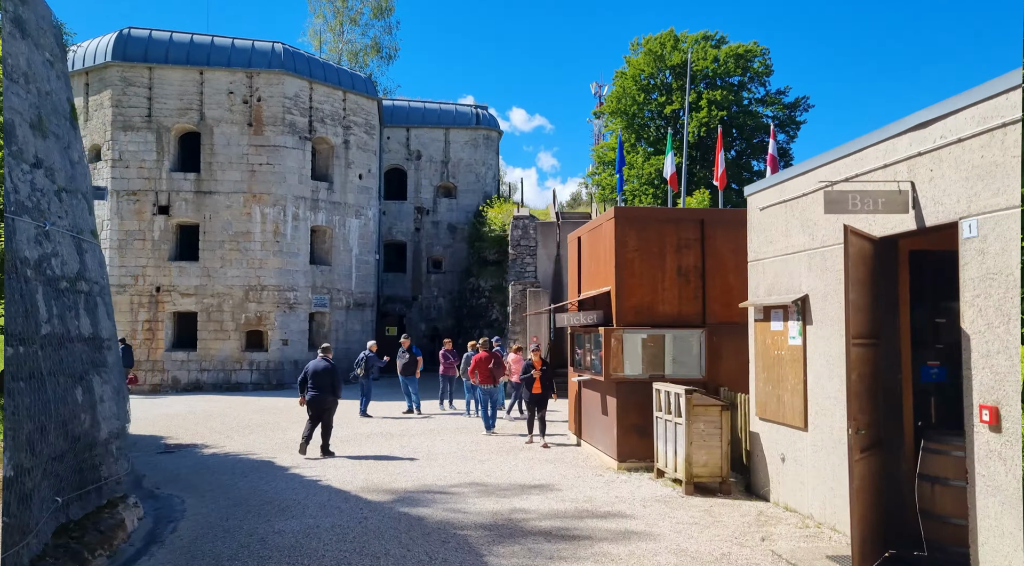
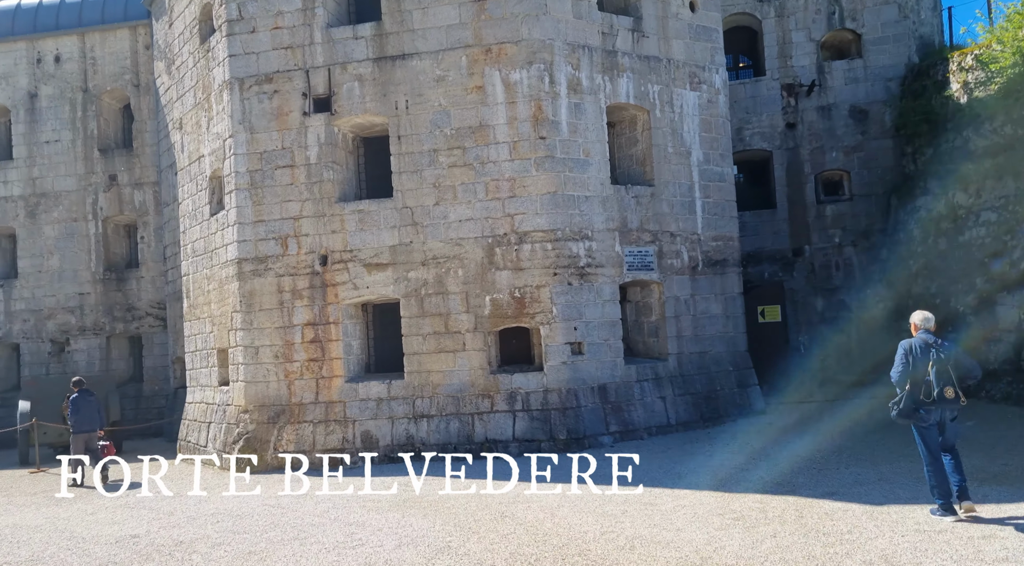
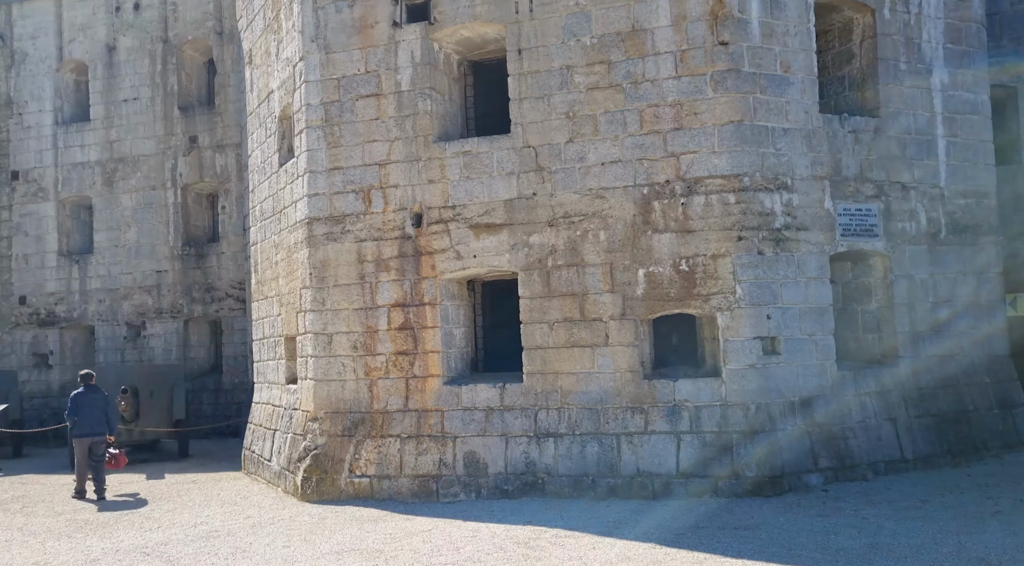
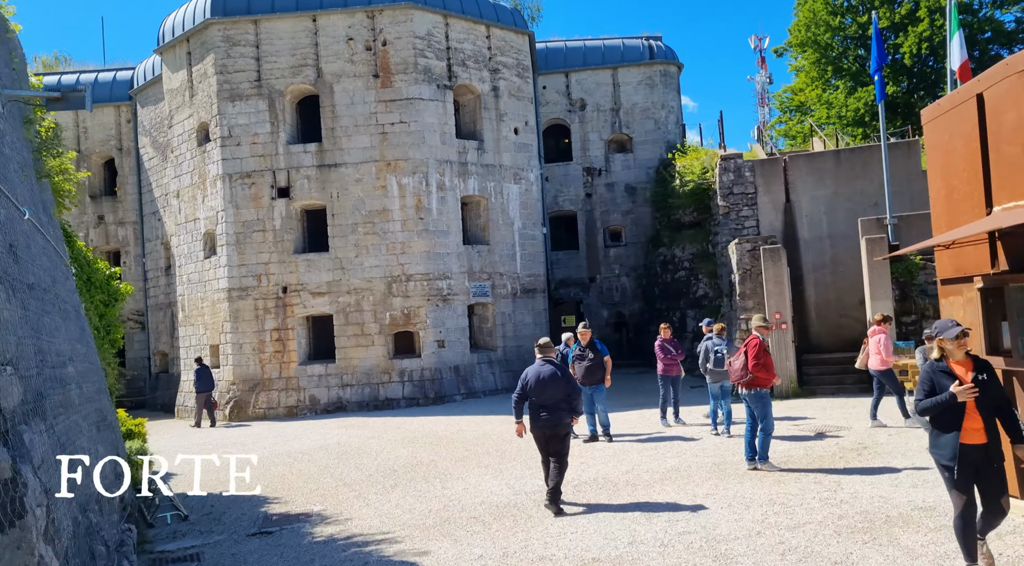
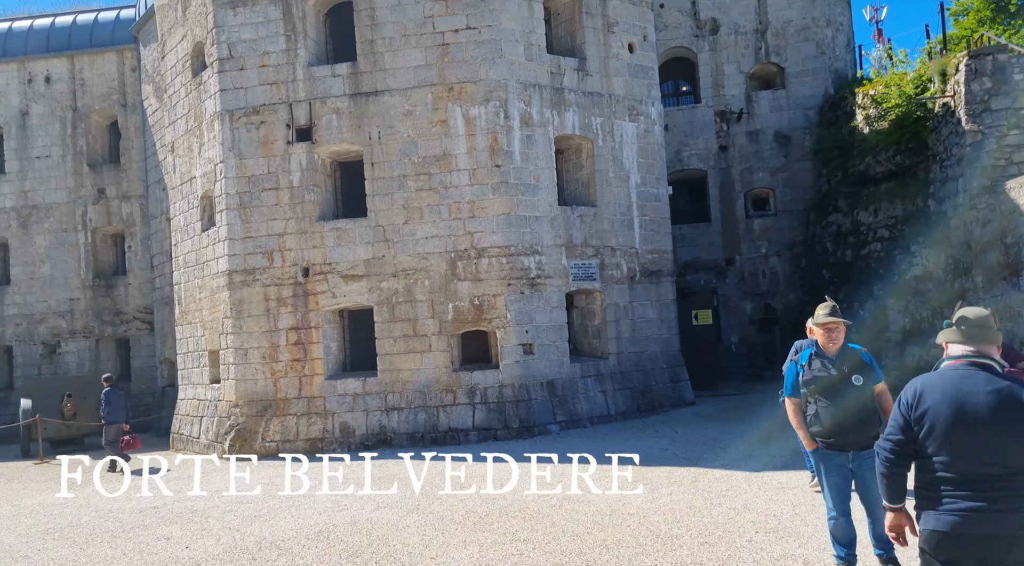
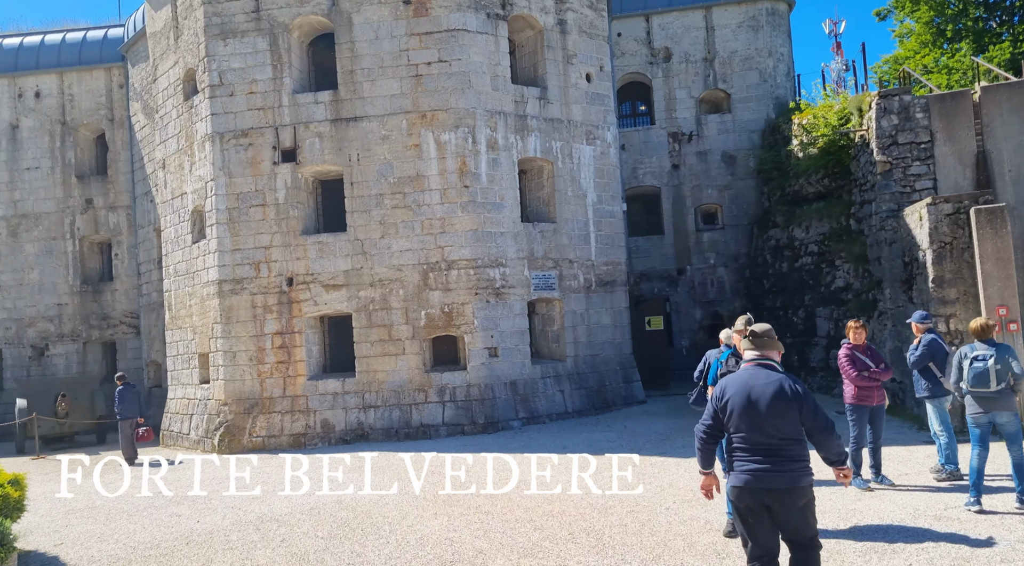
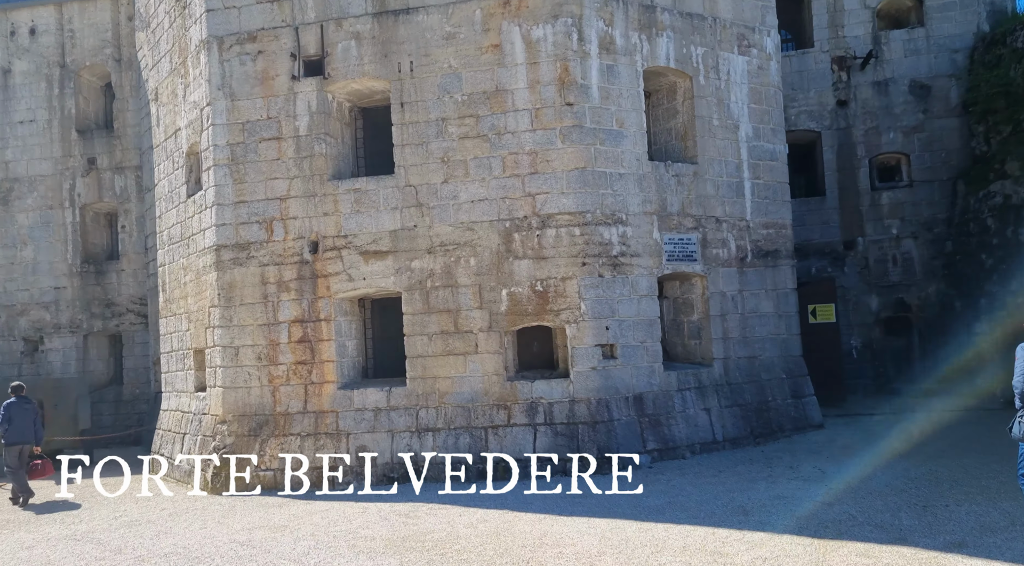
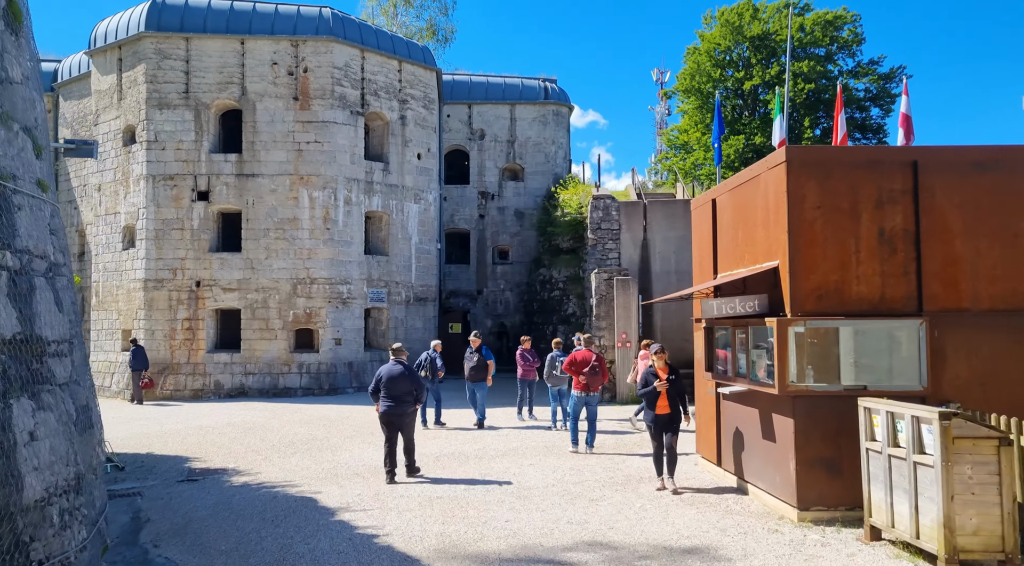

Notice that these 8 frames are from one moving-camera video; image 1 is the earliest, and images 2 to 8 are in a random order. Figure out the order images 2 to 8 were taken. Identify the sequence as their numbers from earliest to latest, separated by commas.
8, 4, 6, 5, 2, 7, 3
